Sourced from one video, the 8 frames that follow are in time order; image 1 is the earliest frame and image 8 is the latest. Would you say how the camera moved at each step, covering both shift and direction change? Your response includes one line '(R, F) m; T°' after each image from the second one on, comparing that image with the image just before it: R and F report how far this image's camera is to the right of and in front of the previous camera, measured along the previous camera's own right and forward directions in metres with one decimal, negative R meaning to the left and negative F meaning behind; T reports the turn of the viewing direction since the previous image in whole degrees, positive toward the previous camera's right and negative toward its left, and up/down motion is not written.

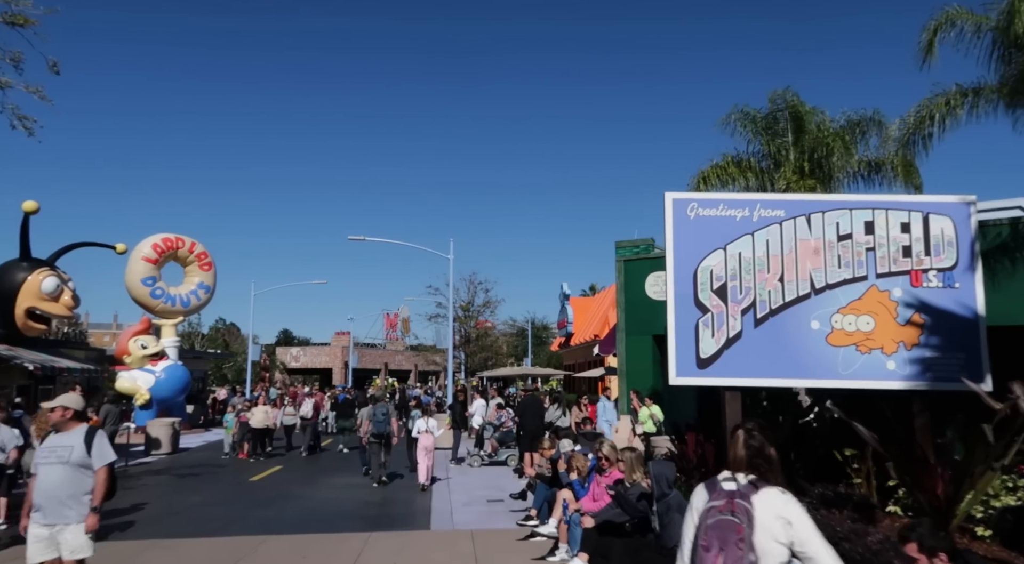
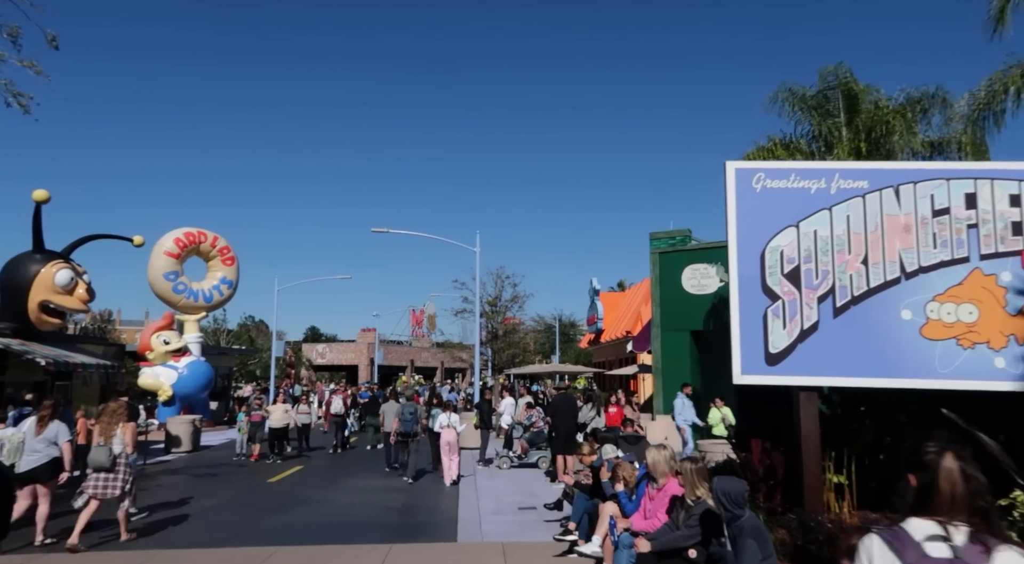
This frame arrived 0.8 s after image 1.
(-0.1, +0.8) m; -2°
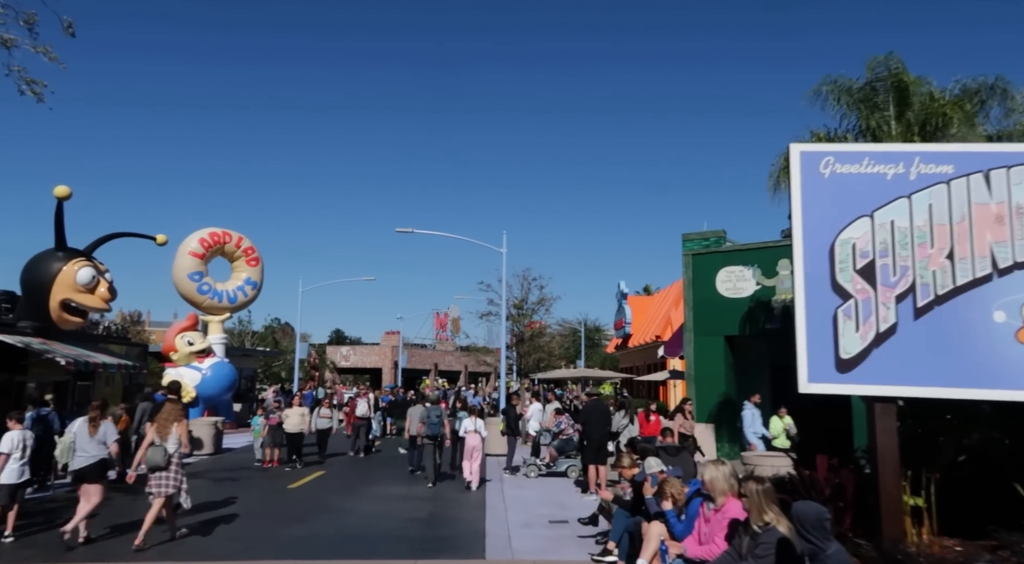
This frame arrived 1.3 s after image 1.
(-0.1, +0.5) m; -2°
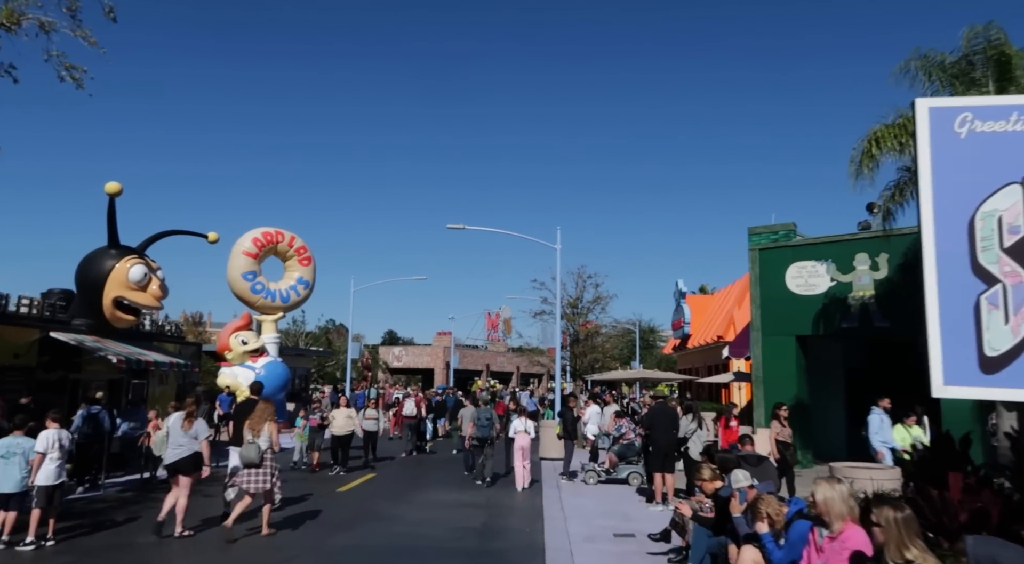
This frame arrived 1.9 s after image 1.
(-0.1, +0.7) m; -4°
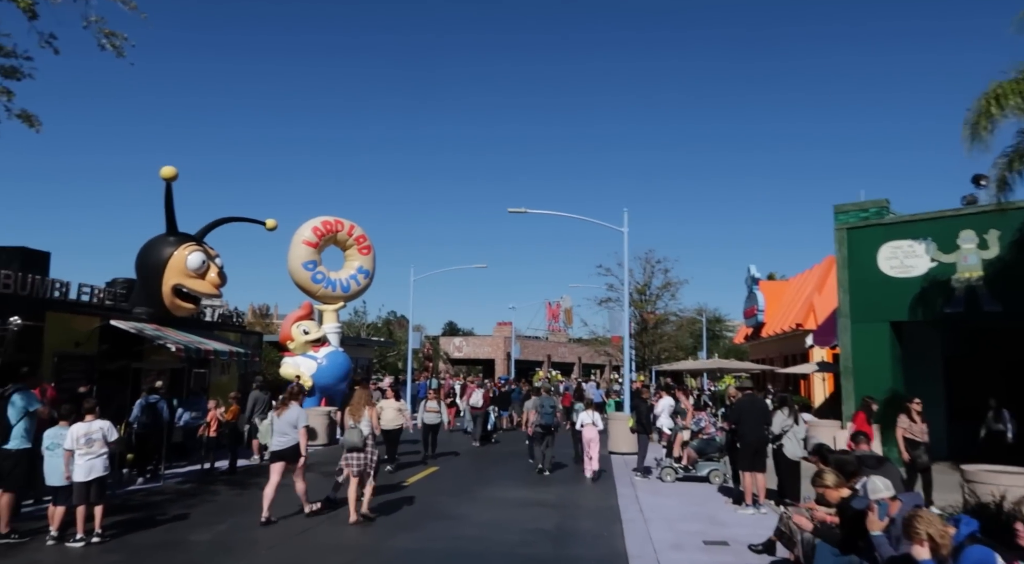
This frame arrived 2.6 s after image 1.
(-0.2, +0.8) m; -4°
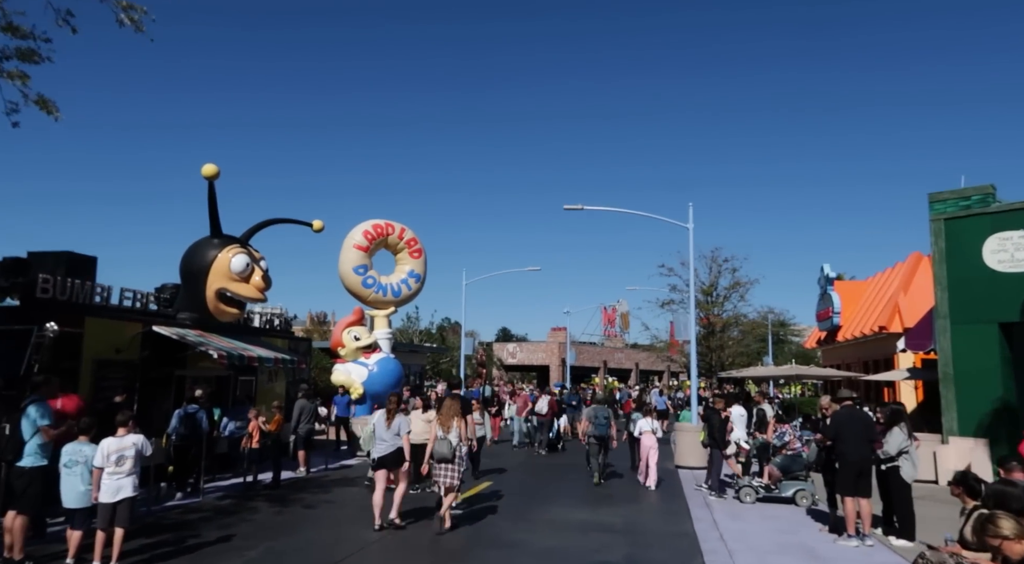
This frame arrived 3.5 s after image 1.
(-0.1, +1.0) m; -4°
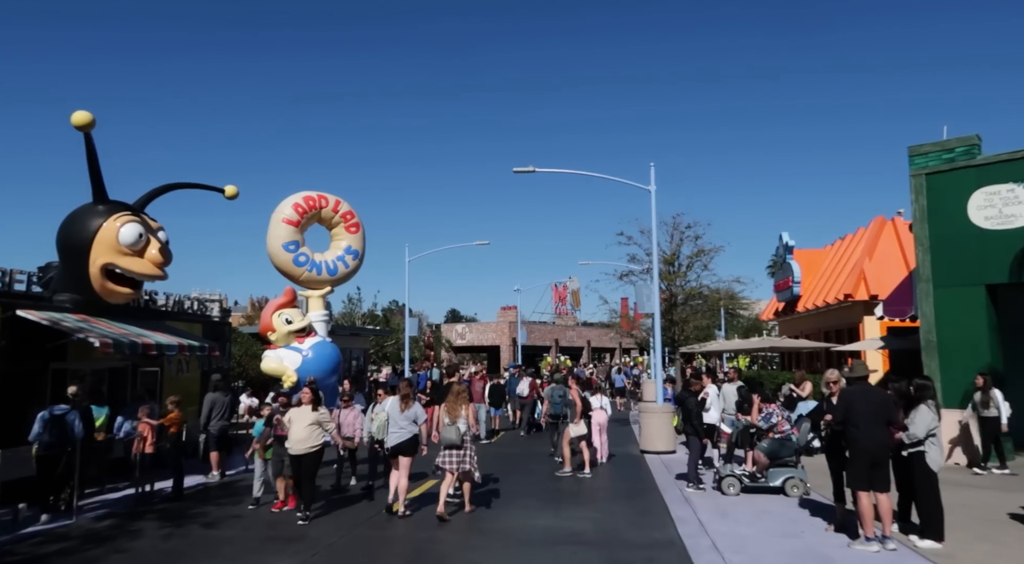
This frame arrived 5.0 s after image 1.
(+0.1, +1.9) m; +4°
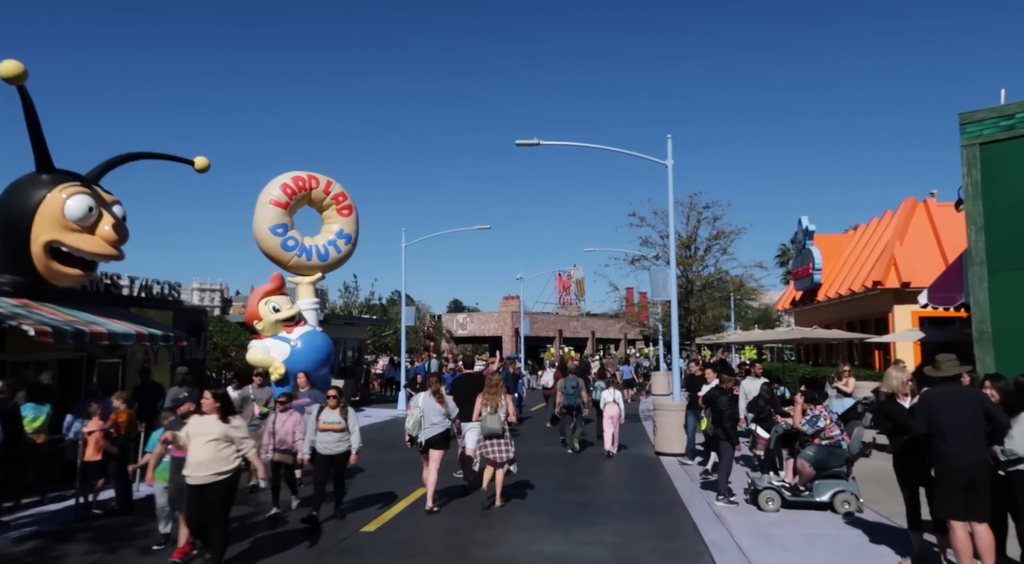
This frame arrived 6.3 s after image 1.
(0.0, +1.5) m; 0°
